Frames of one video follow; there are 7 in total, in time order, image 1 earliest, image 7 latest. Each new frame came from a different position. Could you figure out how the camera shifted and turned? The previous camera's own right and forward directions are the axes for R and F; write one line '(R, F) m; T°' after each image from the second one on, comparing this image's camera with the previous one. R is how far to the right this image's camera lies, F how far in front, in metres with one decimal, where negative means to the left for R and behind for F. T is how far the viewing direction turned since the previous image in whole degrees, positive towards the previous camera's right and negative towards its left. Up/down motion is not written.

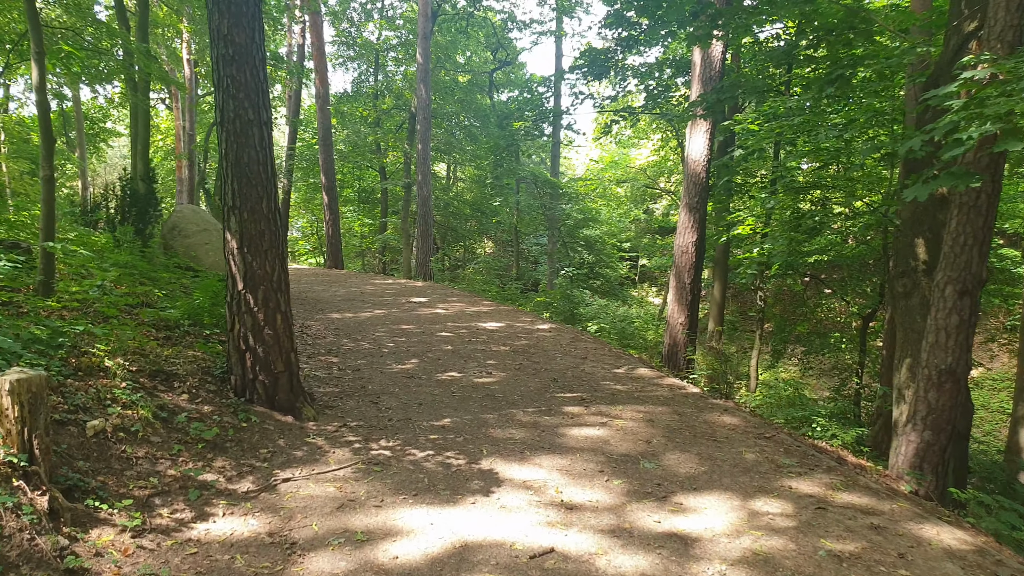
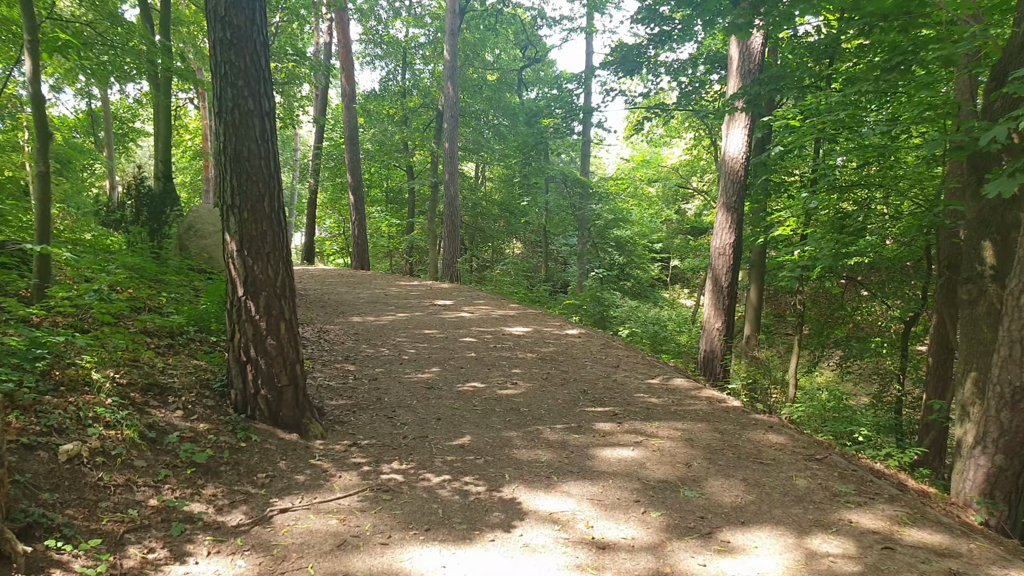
(0.0, +0.4) m; -2°
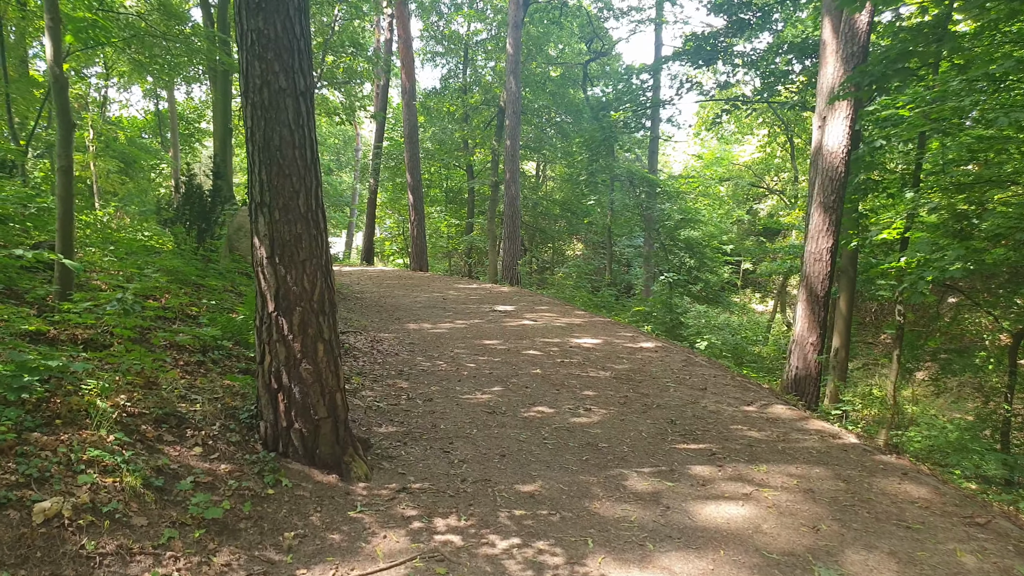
(-0.1, +0.7) m; -4°
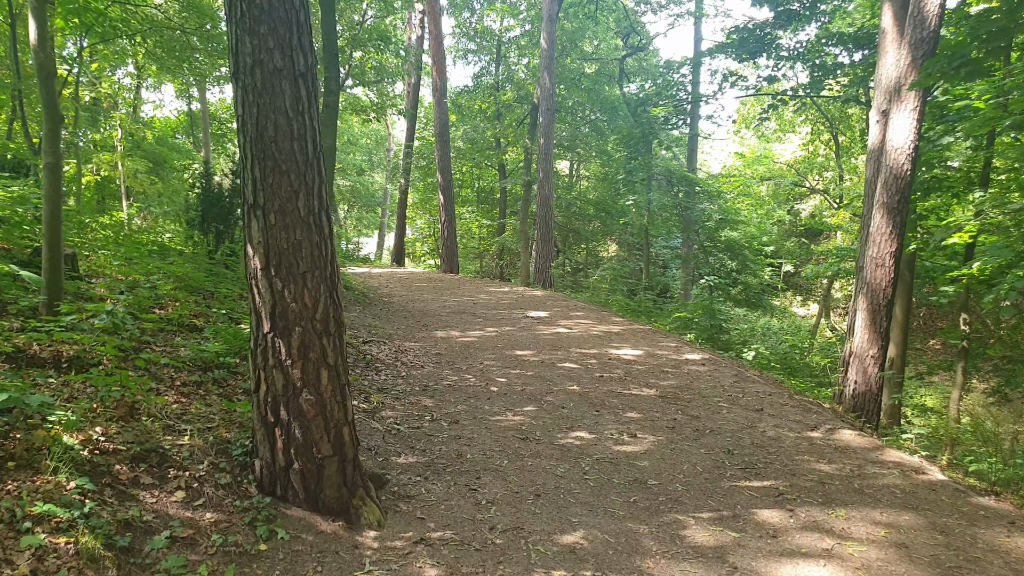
(0.0, +0.5) m; -2°
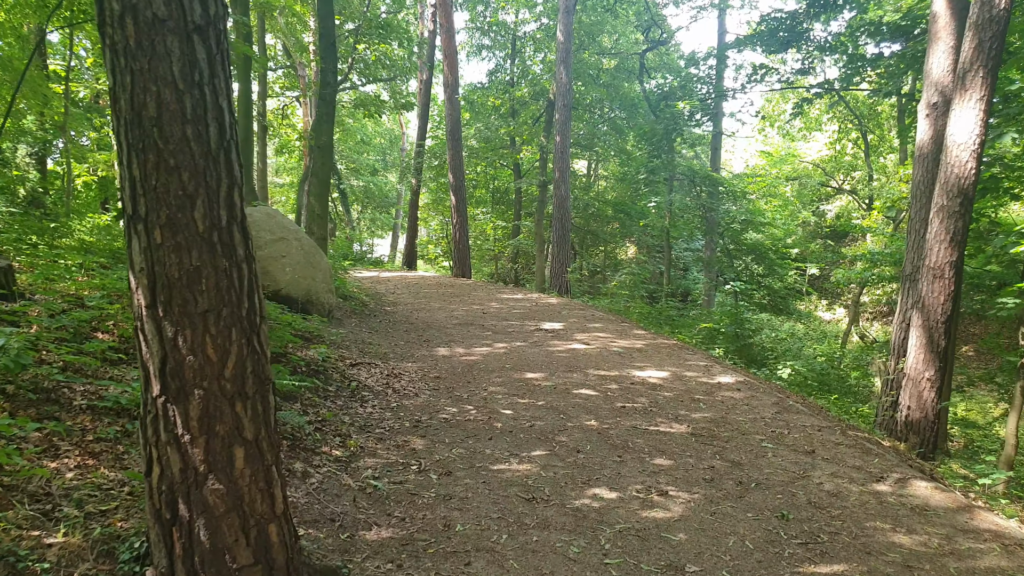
(+0.1, +0.8) m; -1°
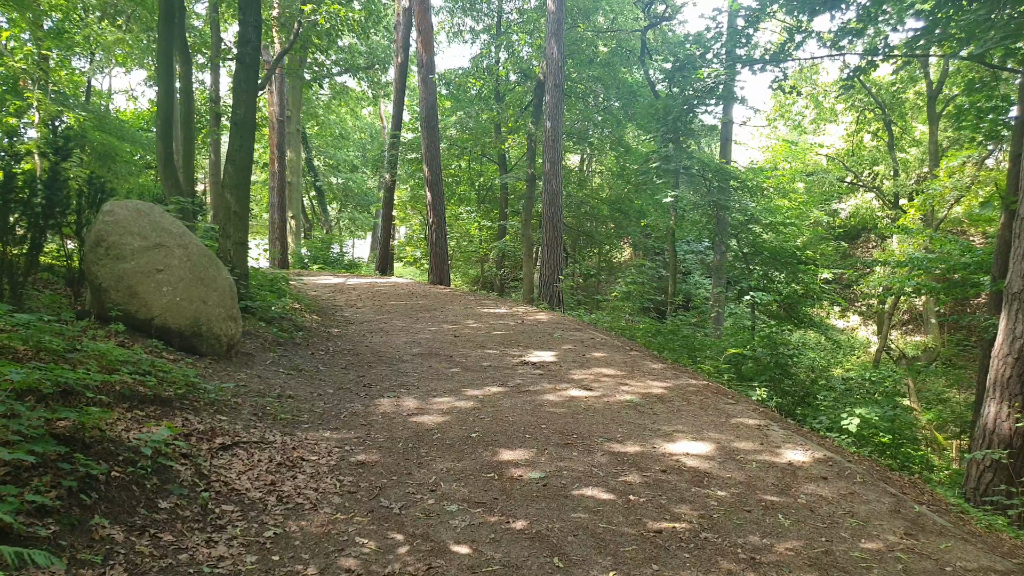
(+0.1, +2.0) m; +1°
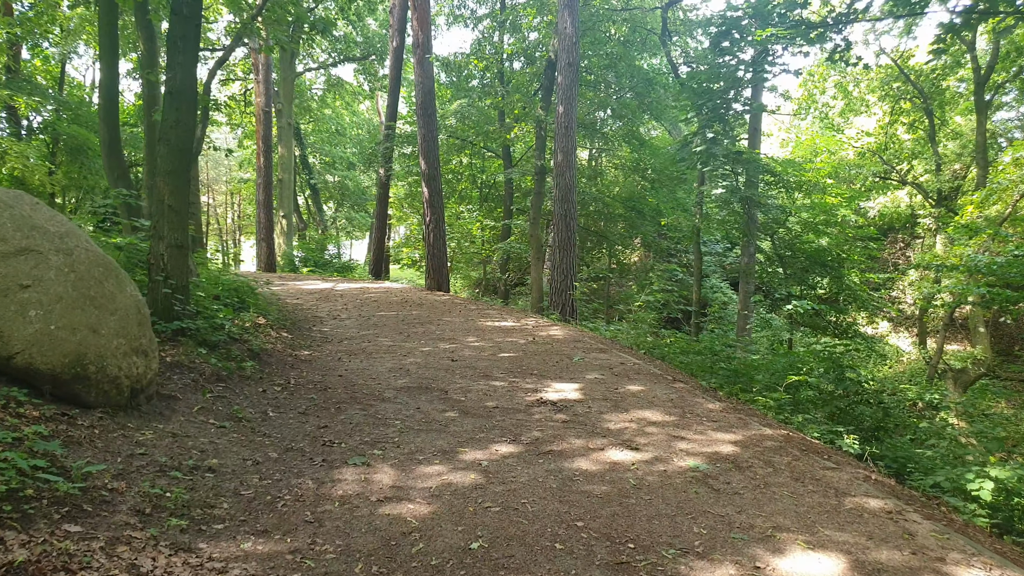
(-0.1, +1.5) m; 0°
